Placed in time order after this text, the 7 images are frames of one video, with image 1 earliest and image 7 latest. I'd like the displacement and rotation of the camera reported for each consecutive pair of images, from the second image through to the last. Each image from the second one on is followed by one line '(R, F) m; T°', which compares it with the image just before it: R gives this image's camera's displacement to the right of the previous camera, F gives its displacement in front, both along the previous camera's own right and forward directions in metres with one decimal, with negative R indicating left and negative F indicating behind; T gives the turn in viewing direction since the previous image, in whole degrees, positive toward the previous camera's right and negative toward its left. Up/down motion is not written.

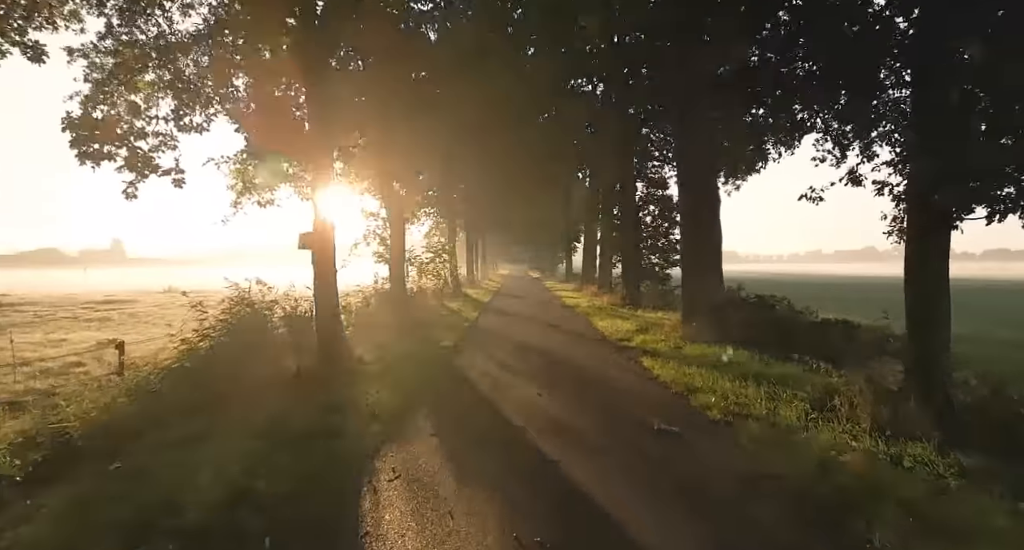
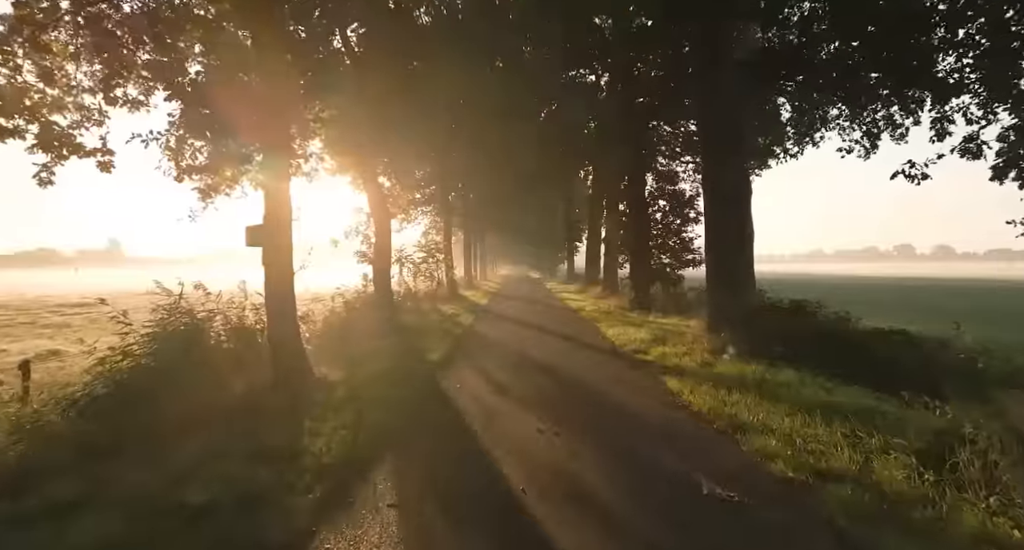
(+0.1, +1.9) m; 0°
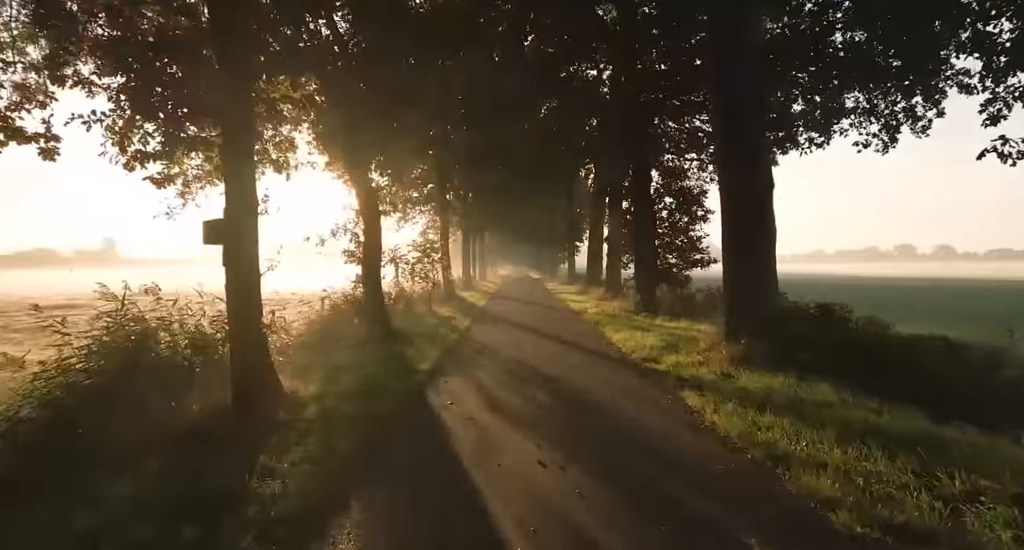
(0.0, +1.1) m; 0°
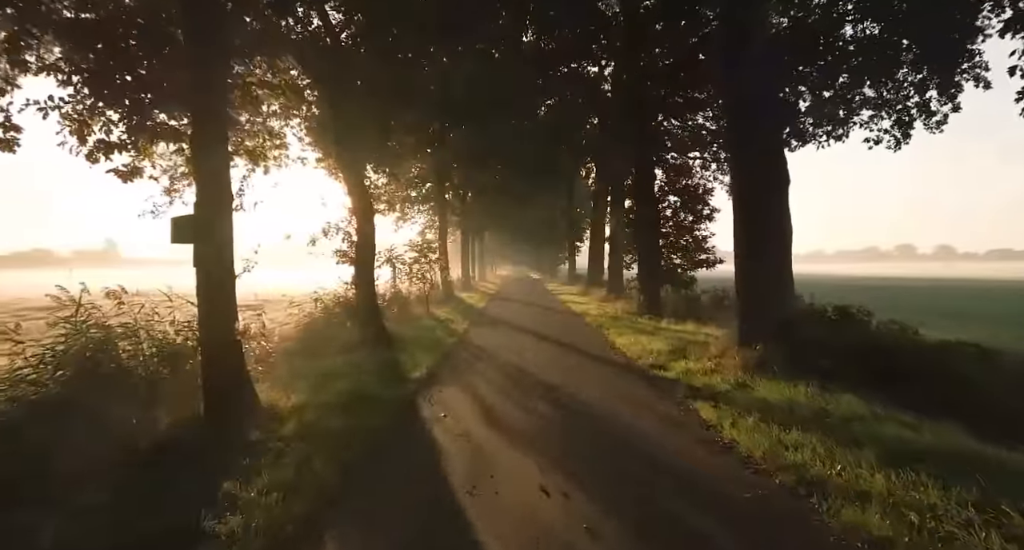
(0.0, +0.7) m; 0°
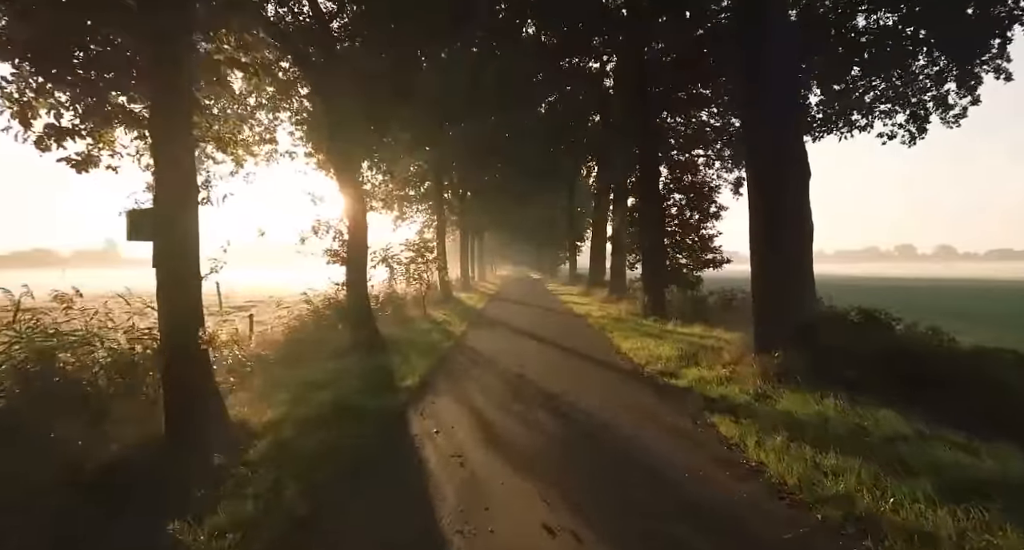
(0.0, +0.7) m; 0°
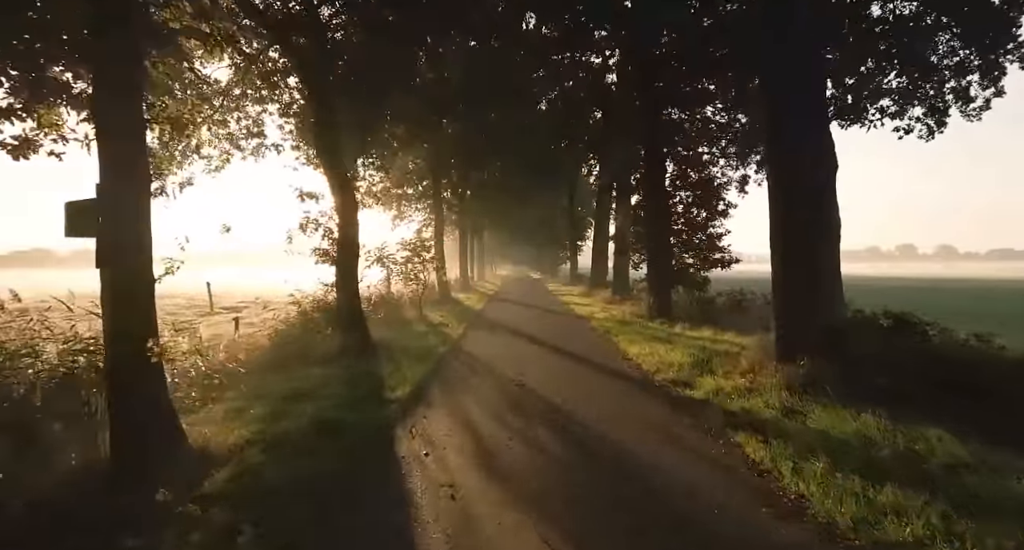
(0.0, +0.8) m; 0°
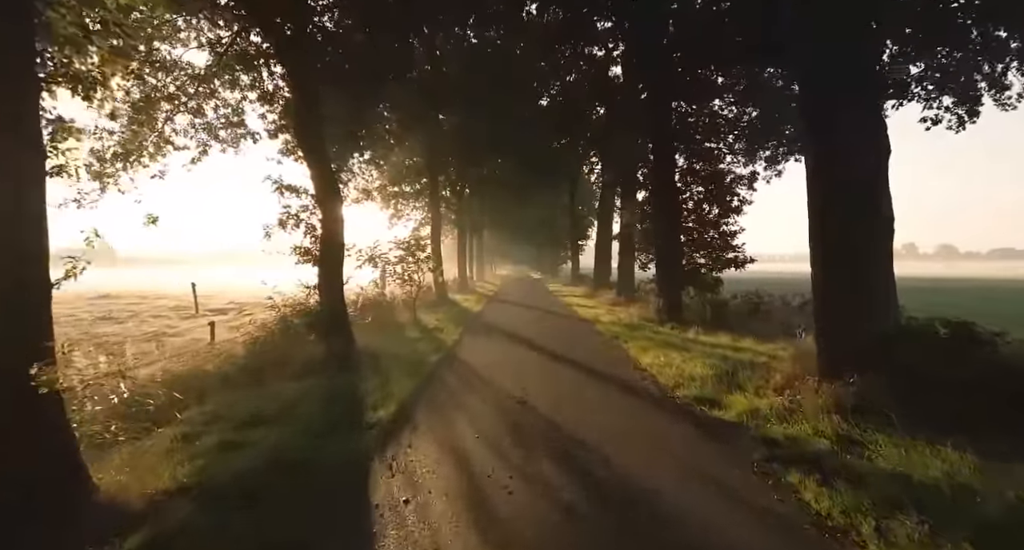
(0.0, +1.2) m; 0°
